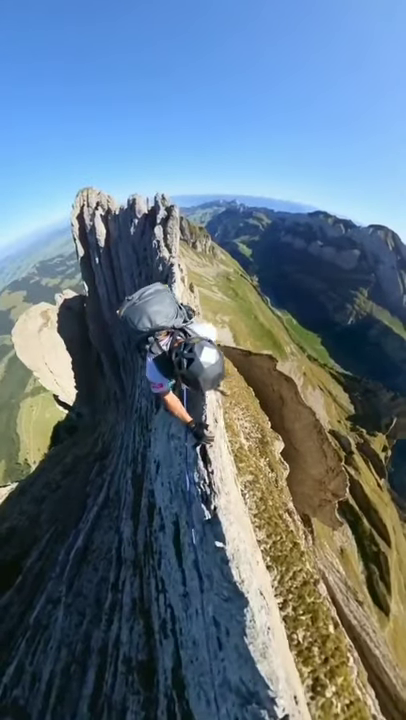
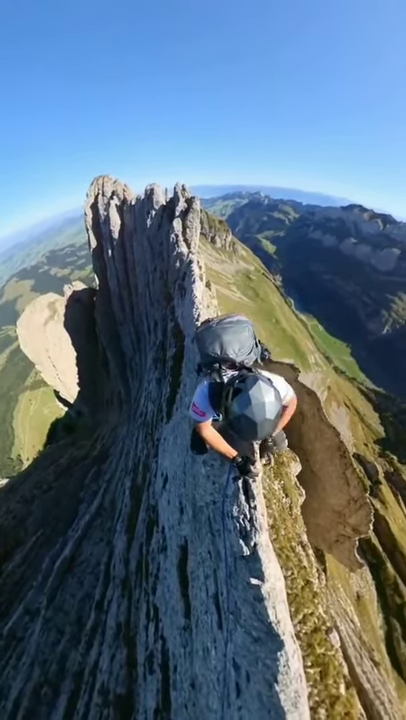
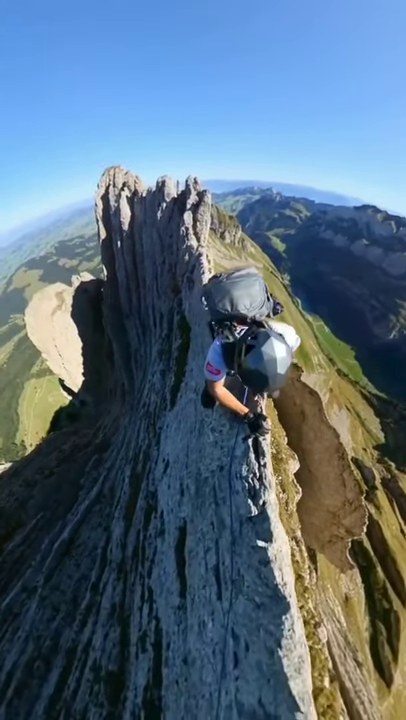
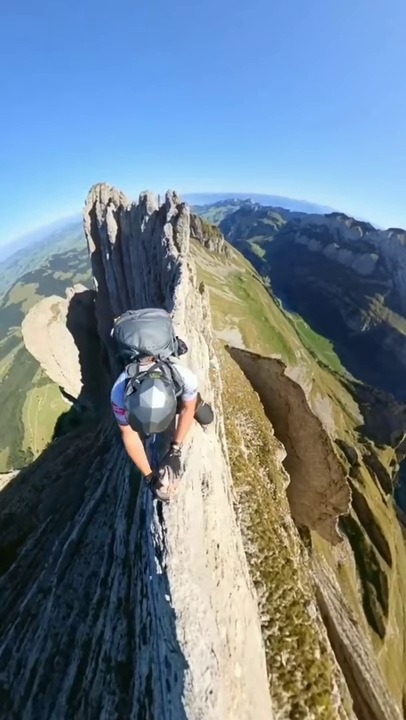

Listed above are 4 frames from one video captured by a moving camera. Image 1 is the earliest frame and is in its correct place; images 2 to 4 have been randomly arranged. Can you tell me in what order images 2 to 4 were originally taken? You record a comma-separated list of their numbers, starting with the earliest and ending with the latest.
4, 3, 2
